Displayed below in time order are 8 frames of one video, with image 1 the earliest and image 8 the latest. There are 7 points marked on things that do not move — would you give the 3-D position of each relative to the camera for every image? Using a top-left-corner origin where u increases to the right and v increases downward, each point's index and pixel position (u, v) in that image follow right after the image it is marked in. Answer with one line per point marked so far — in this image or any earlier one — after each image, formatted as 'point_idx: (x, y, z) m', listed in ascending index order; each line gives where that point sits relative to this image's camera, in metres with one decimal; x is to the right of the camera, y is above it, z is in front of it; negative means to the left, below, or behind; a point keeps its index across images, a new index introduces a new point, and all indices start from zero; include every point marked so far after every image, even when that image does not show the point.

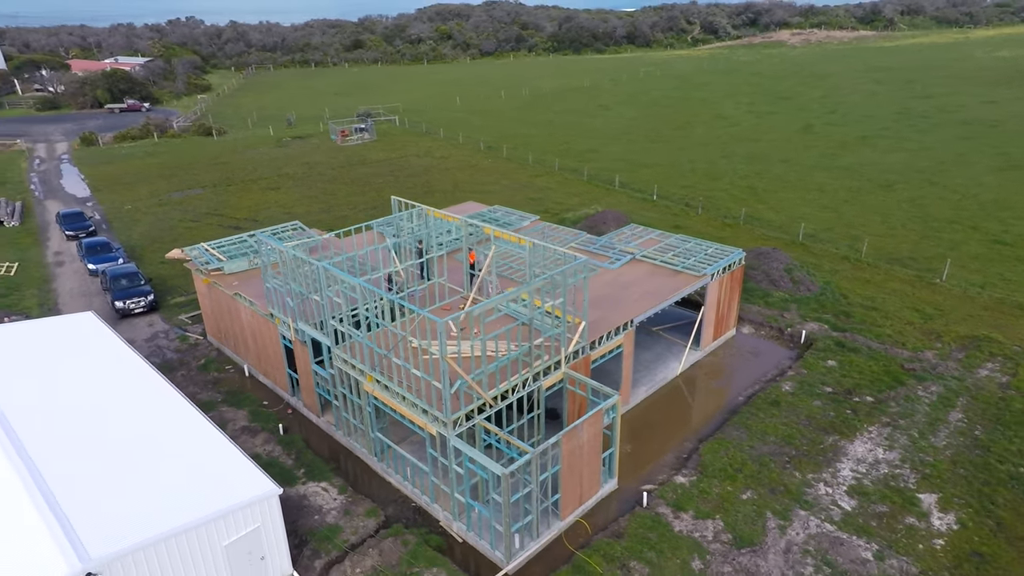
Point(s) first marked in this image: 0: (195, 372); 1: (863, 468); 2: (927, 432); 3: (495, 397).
0: (-9.4, -2.5, +19.4) m
1: (+8.0, -4.1, +15.0) m
2: (+10.0, -3.5, +16.0) m
3: (-0.3, -2.2, +13.4) m
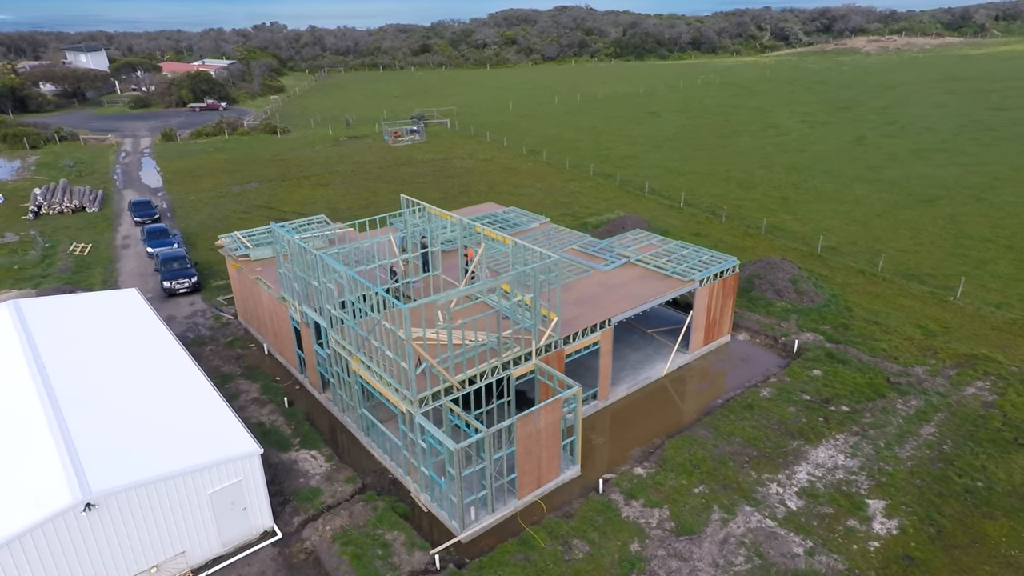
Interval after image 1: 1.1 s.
0: (-9.6, -2.0, +21.6) m
1: (+7.2, -4.3, +15.4) m
2: (+9.4, -3.8, +16.2) m
3: (-1.1, -2.1, +14.7) m
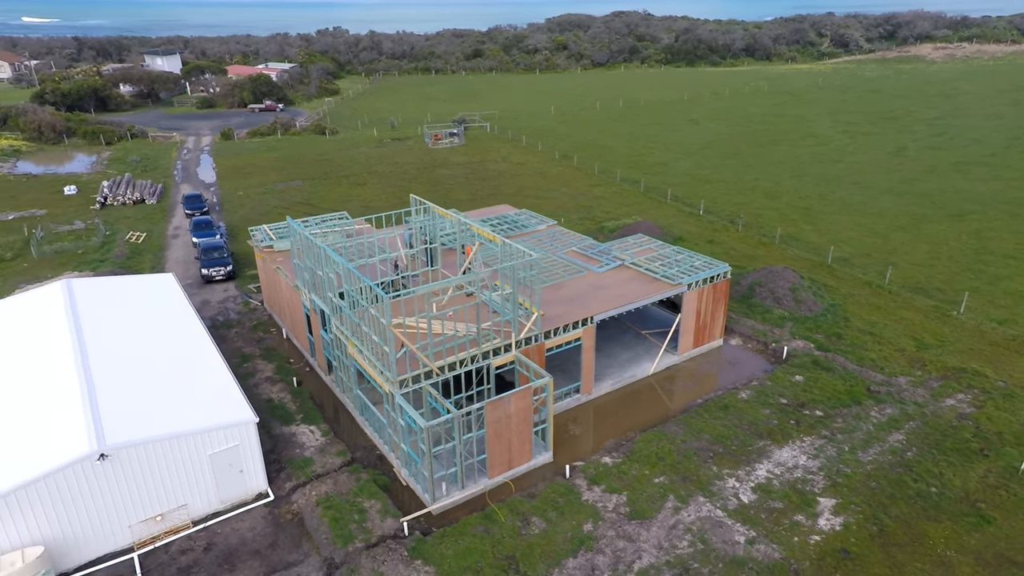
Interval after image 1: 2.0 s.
0: (-9.6, -1.5, +23.6) m
1: (+6.5, -4.5, +16.1) m
2: (+8.8, -4.0, +16.7) m
3: (-1.7, -1.9, +16.0) m
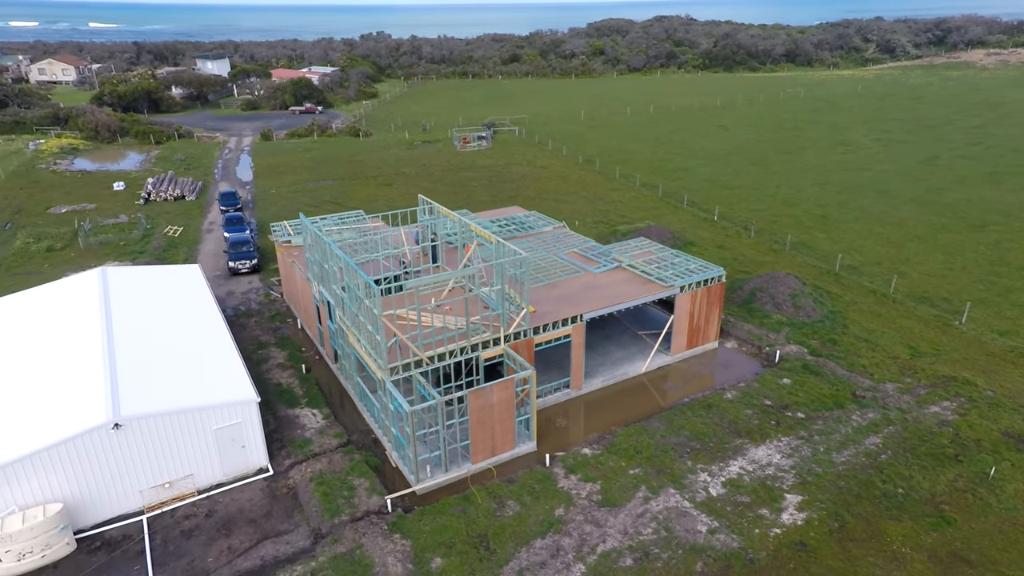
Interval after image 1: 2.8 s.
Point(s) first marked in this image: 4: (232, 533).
0: (-9.5, -1.3, +25.1) m
1: (+6.0, -4.5, +16.6) m
2: (+8.3, -4.2, +17.1) m
3: (-2.1, -1.8, +17.0) m
4: (-6.5, -5.6, +15.1) m
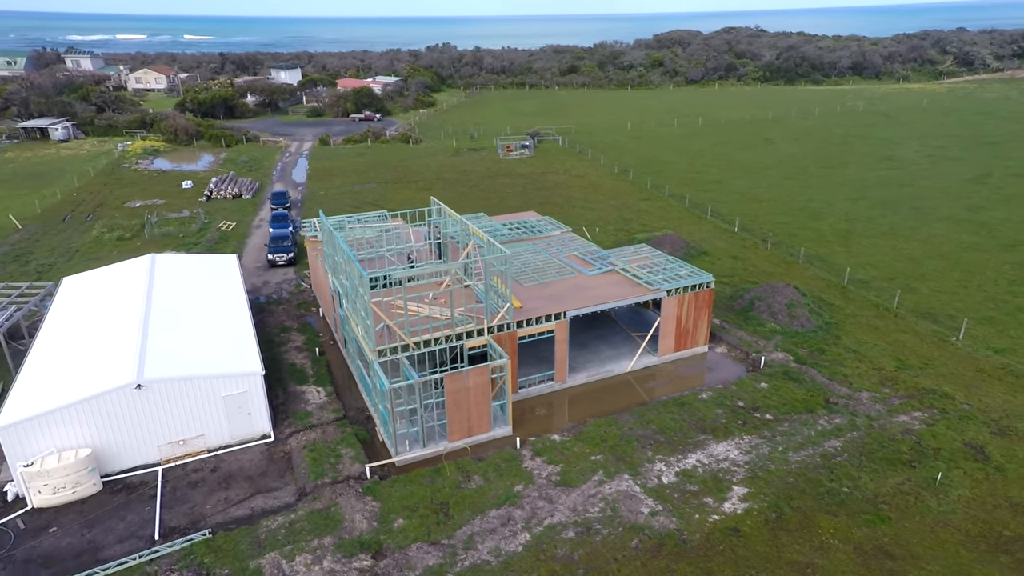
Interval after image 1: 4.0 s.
0: (-9.3, -0.9, +27.5) m
1: (+5.2, -4.6, +17.5) m
2: (+7.6, -4.3, +17.7) m
3: (-2.8, -1.6, +18.8) m
4: (-7.4, -5.2, +17.2) m
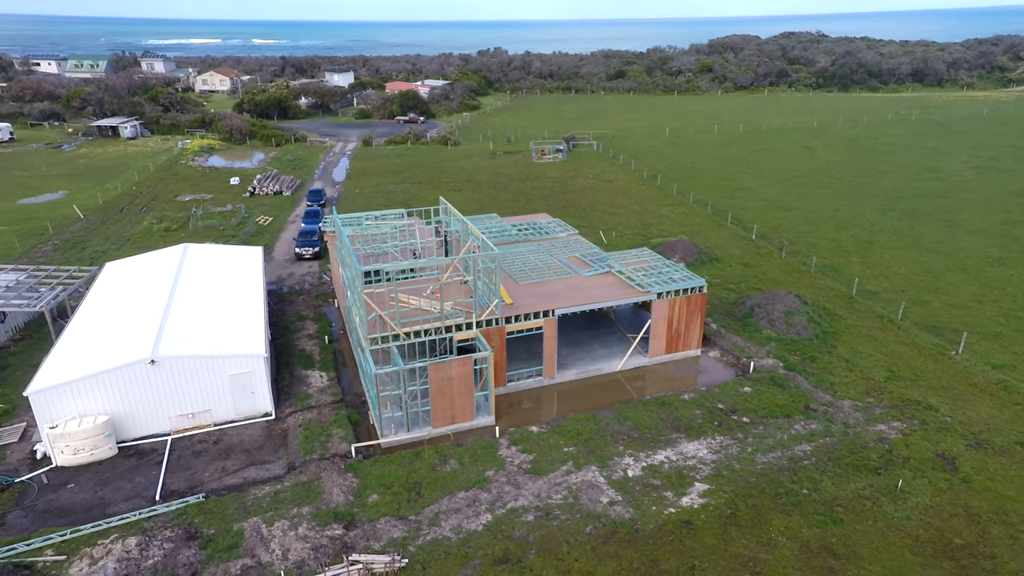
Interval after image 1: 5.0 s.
0: (-9.0, -0.5, +29.2) m
1: (+4.5, -4.7, +18.1) m
2: (+6.9, -4.5, +18.1) m
3: (-3.2, -1.4, +20.0) m
4: (-8.1, -4.8, +18.8) m
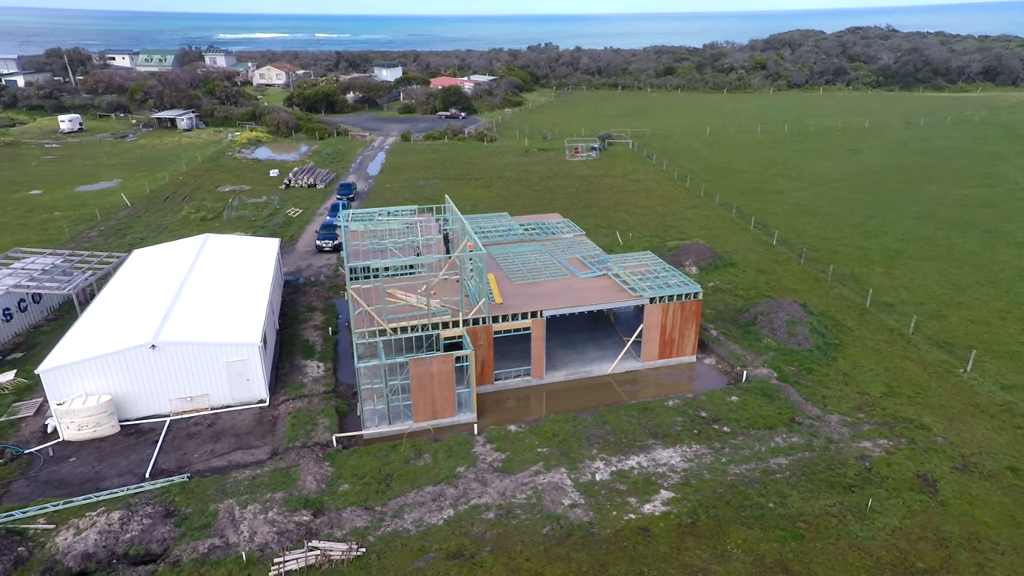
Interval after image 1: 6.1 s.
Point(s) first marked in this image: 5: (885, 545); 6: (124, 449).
0: (-8.7, -0.1, +30.2) m
1: (+3.7, -4.8, +18.0) m
2: (+6.1, -4.7, +17.8) m
3: (-3.7, -1.3, +20.5) m
4: (-8.8, -4.6, +19.7) m
5: (+8.4, -5.8, +14.7) m
6: (-11.5, -4.8, +19.4) m
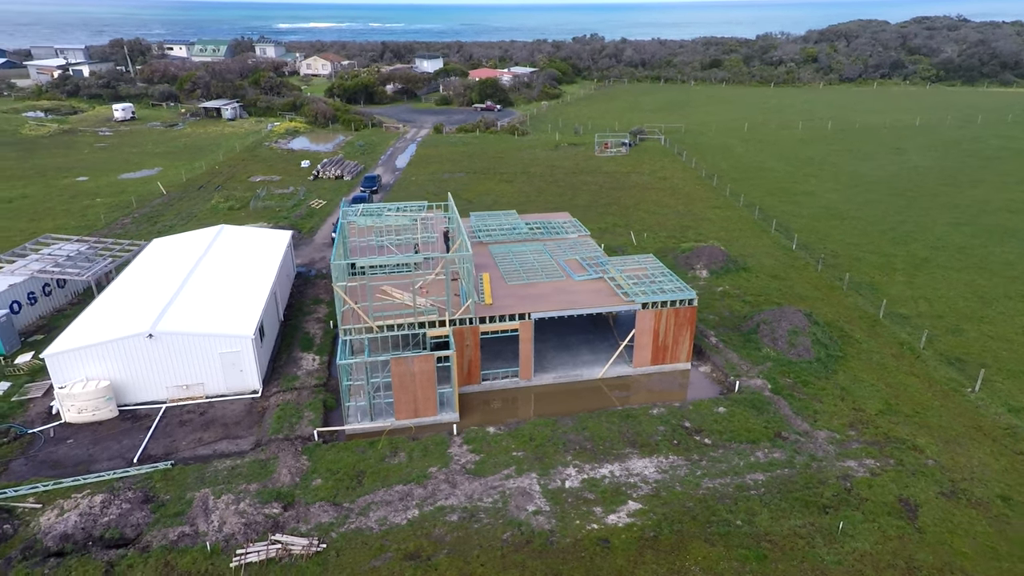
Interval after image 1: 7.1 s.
0: (-8.5, +0.2, +30.7) m
1: (+2.9, -5.0, +17.7) m
2: (+5.3, -5.0, +17.4) m
3: (-4.2, -1.2, +20.7) m
4: (-9.5, -4.4, +20.3) m
5: (+7.3, -6.1, +14.1) m
6: (-12.1, -4.5, +20.2) m
